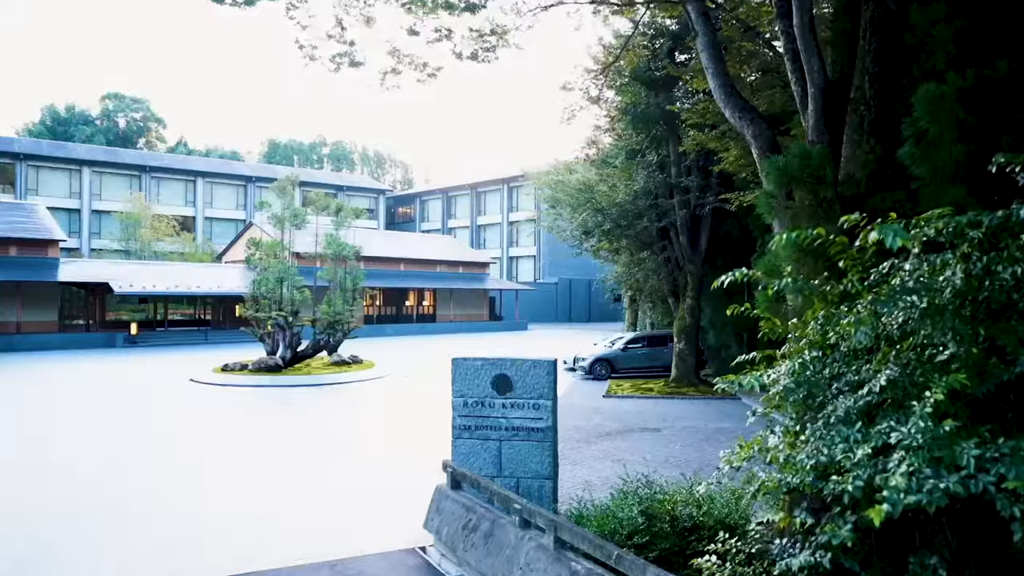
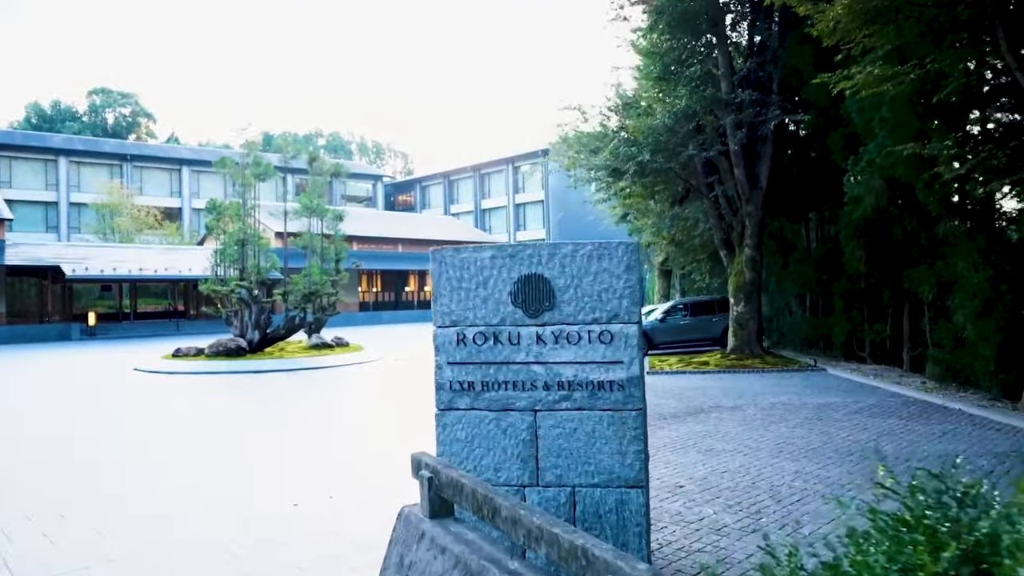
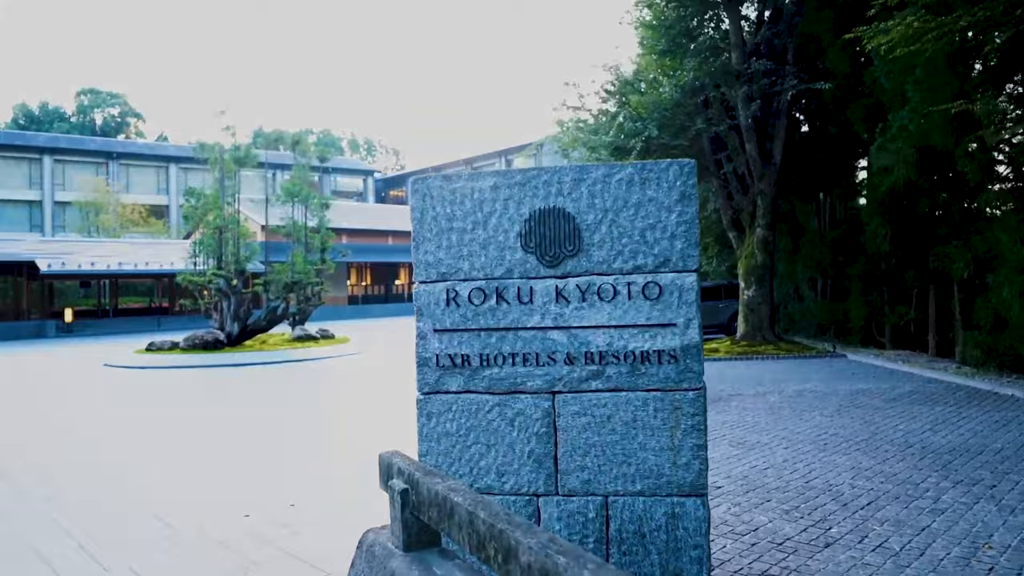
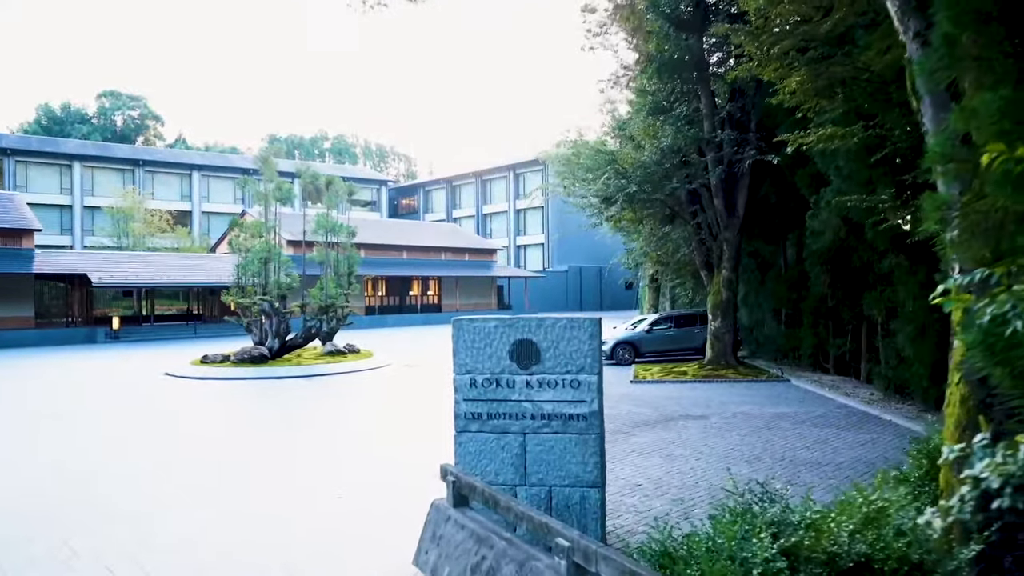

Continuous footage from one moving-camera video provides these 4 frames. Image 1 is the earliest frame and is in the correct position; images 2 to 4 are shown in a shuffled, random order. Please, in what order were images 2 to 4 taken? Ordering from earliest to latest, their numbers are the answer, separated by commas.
4, 2, 3
